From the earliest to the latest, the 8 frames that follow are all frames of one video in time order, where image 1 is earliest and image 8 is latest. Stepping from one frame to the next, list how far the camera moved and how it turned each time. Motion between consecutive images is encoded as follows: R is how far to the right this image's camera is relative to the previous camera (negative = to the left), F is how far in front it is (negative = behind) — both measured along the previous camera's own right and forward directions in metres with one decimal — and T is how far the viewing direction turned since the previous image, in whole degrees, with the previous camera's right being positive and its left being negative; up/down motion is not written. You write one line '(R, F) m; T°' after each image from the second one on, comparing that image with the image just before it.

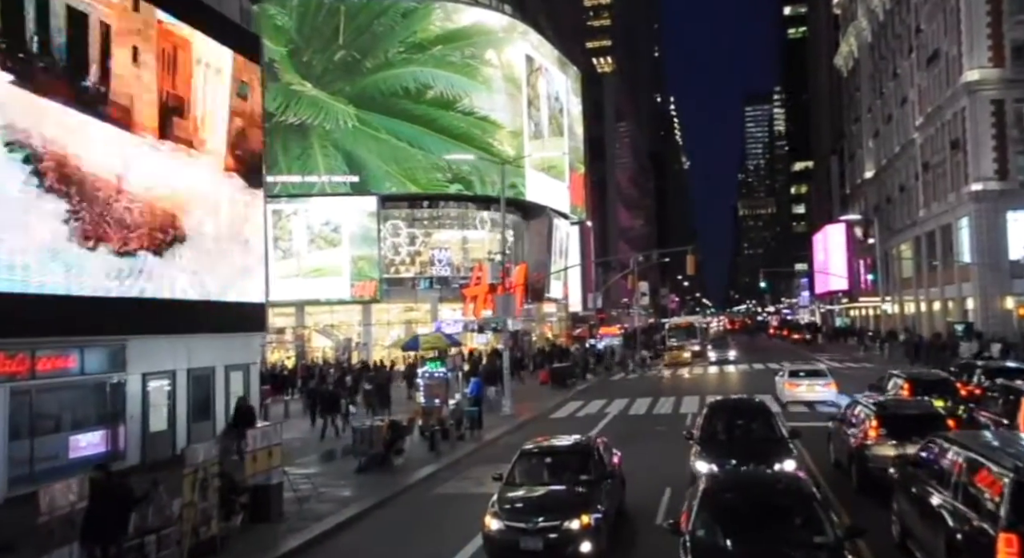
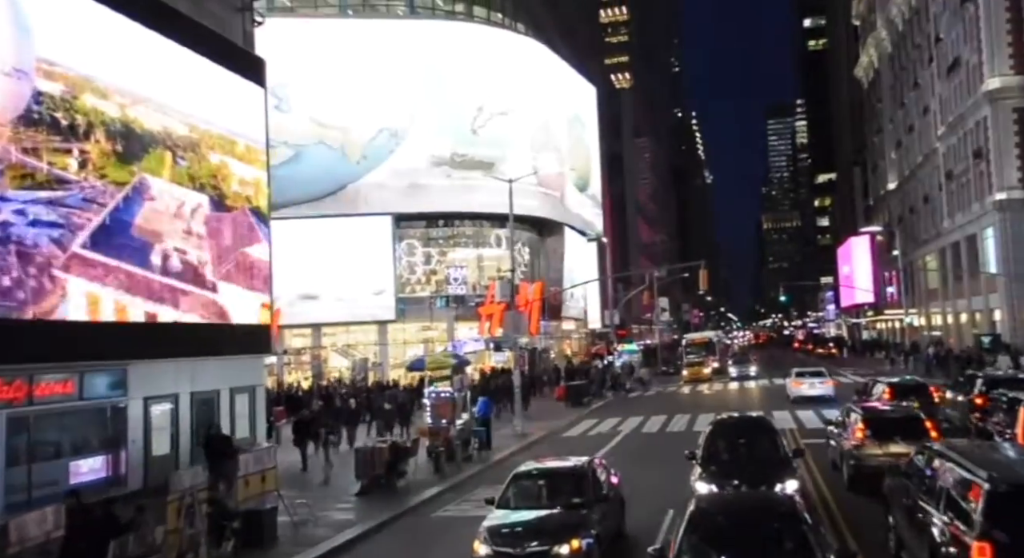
(+0.6, +0.3) m; -2°
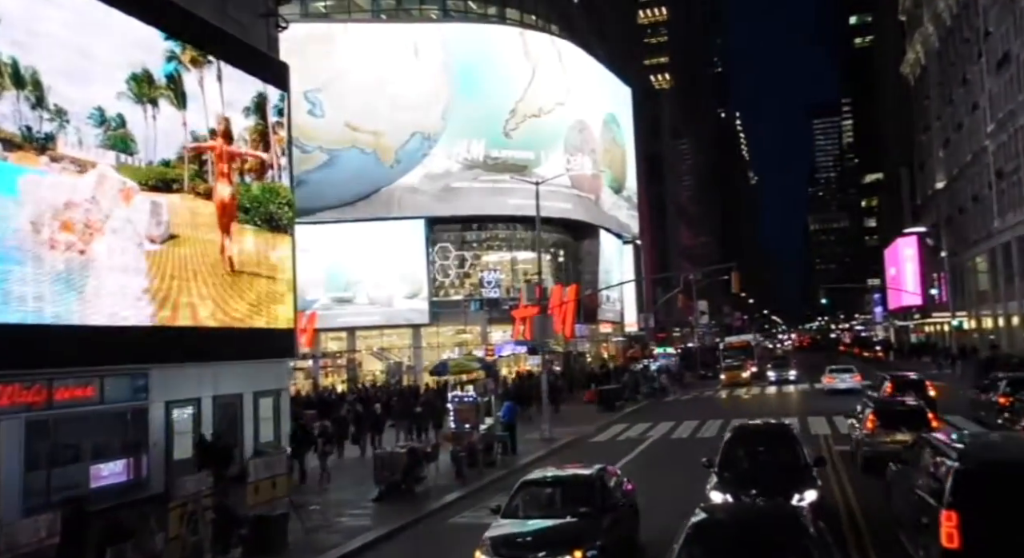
(+0.7, +0.3) m; -3°
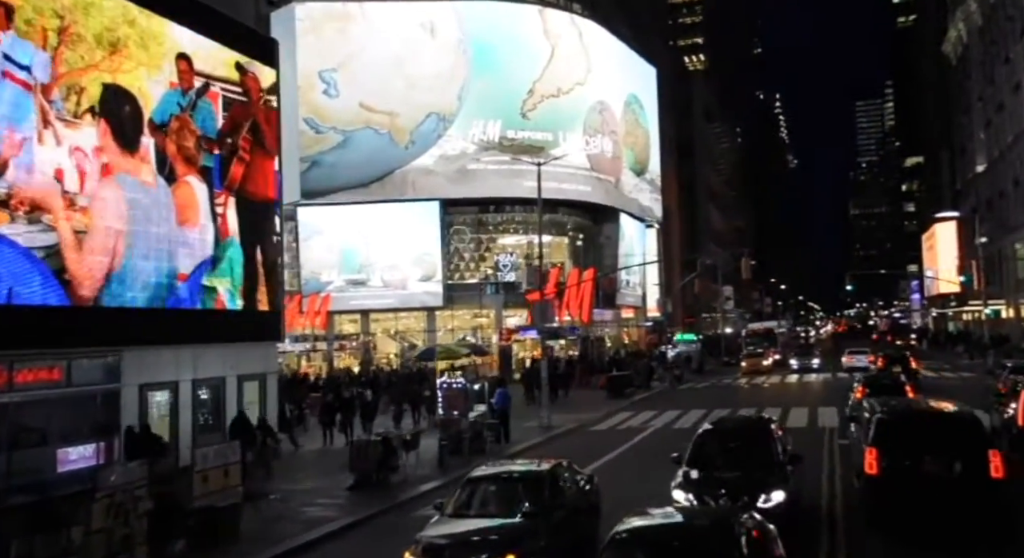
(+1.5, +0.9) m; -3°
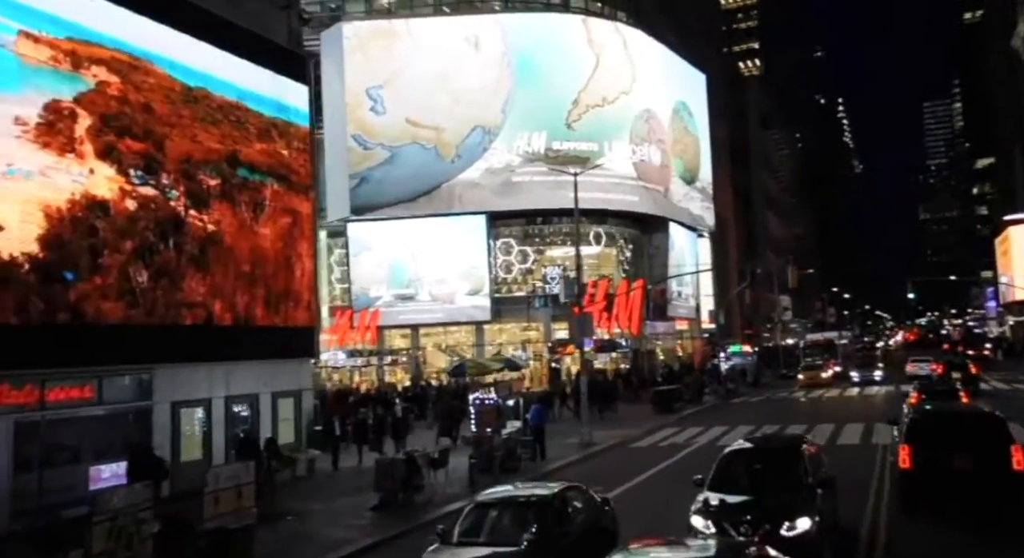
(+1.0, +0.5) m; -4°
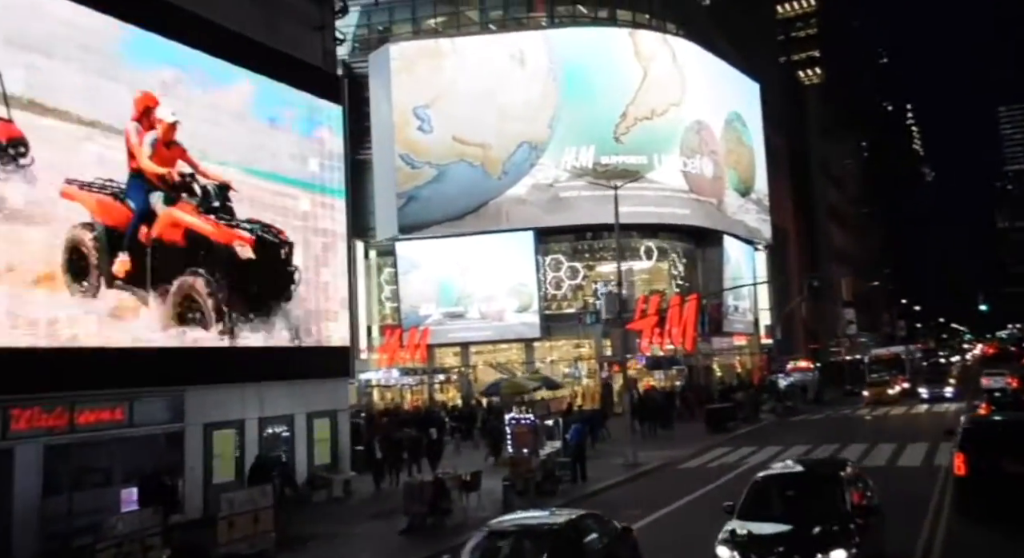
(+0.8, +0.6) m; -4°
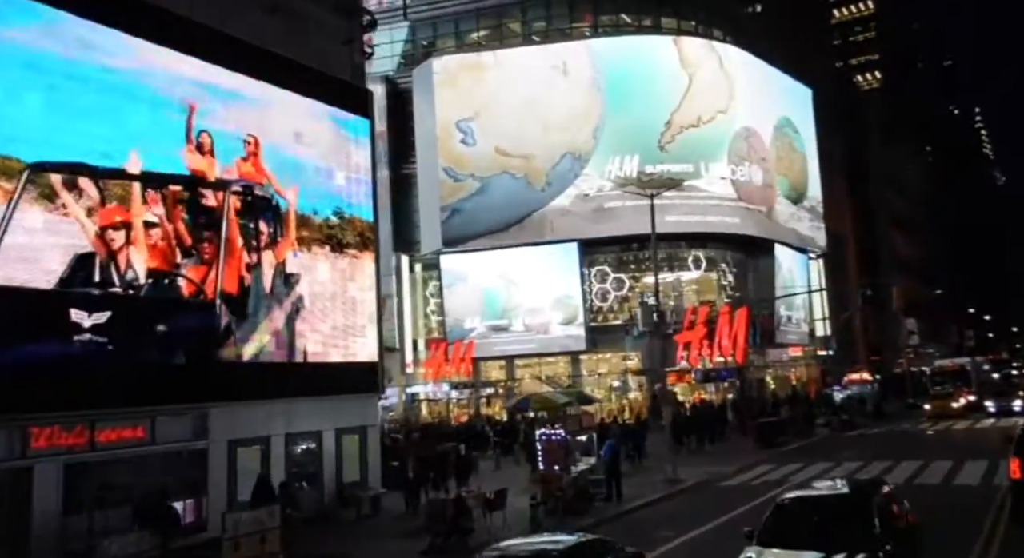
(+0.9, +0.6) m; -4°
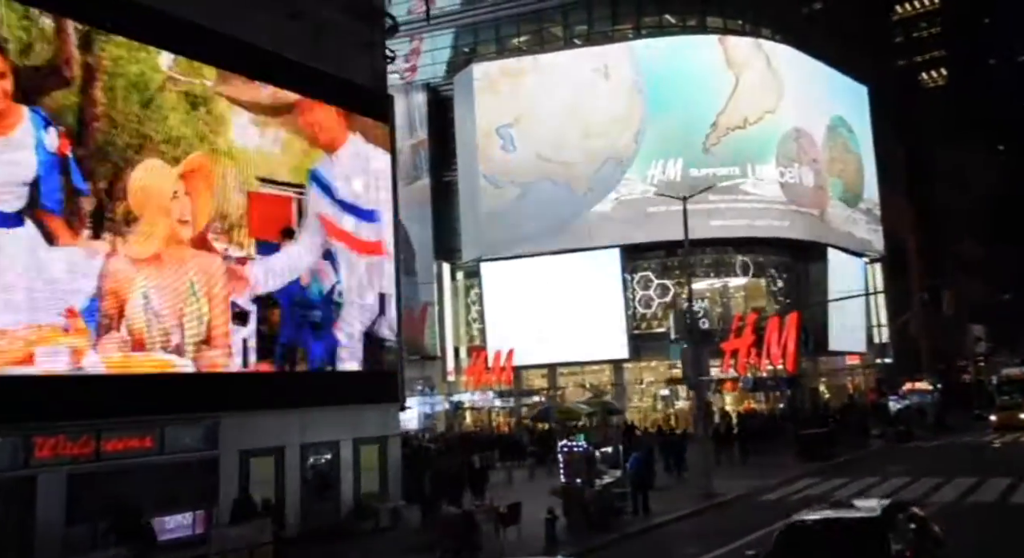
(+1.2, +0.9) m; -4°
